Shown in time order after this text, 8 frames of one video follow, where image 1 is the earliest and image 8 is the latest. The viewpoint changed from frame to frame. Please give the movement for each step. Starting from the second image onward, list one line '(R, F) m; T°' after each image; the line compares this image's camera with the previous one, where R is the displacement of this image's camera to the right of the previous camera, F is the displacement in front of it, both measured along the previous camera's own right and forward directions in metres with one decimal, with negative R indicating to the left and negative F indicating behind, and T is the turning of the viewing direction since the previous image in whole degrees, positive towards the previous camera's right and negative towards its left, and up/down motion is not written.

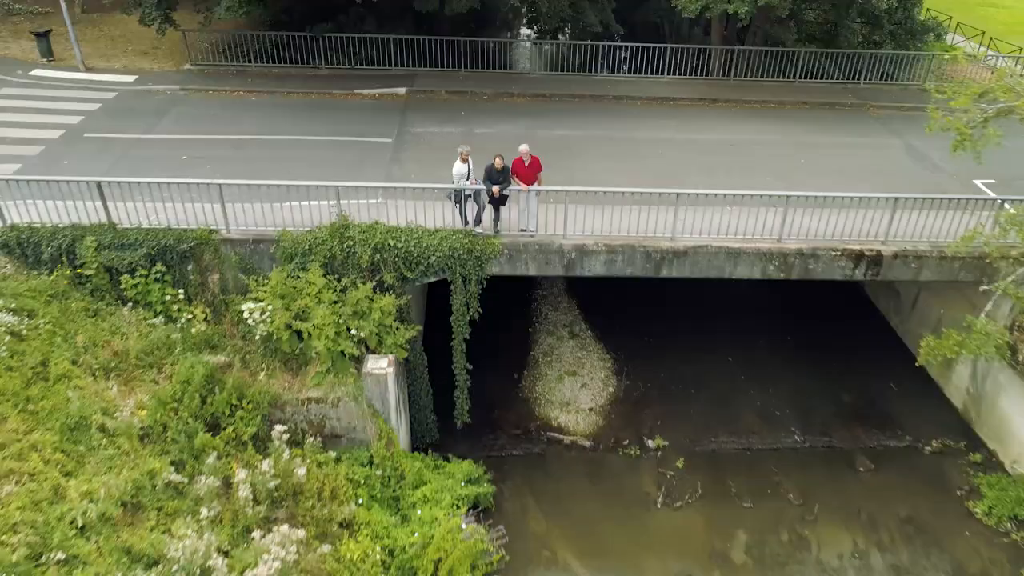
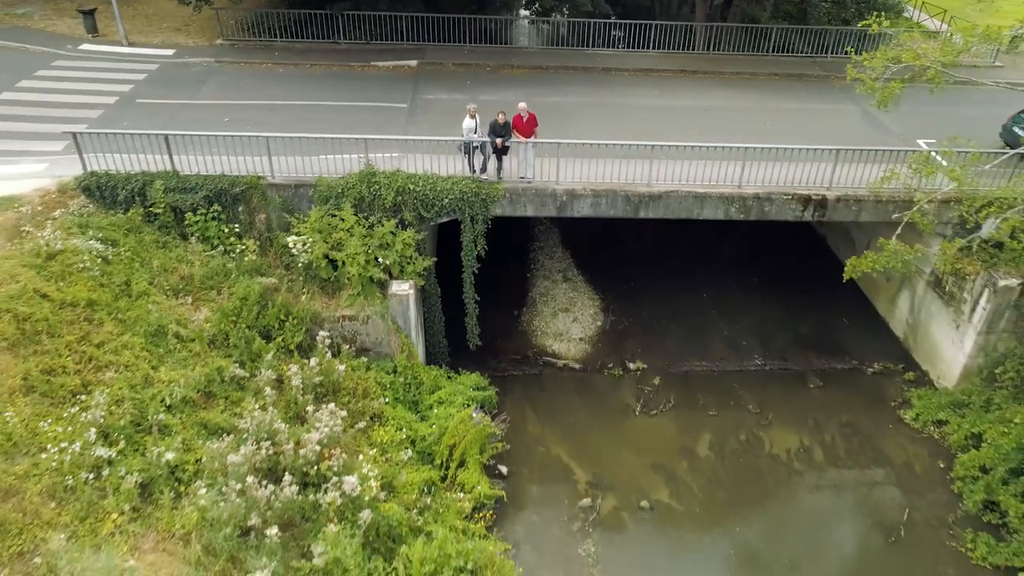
(0.0, -1.7) m; 0°
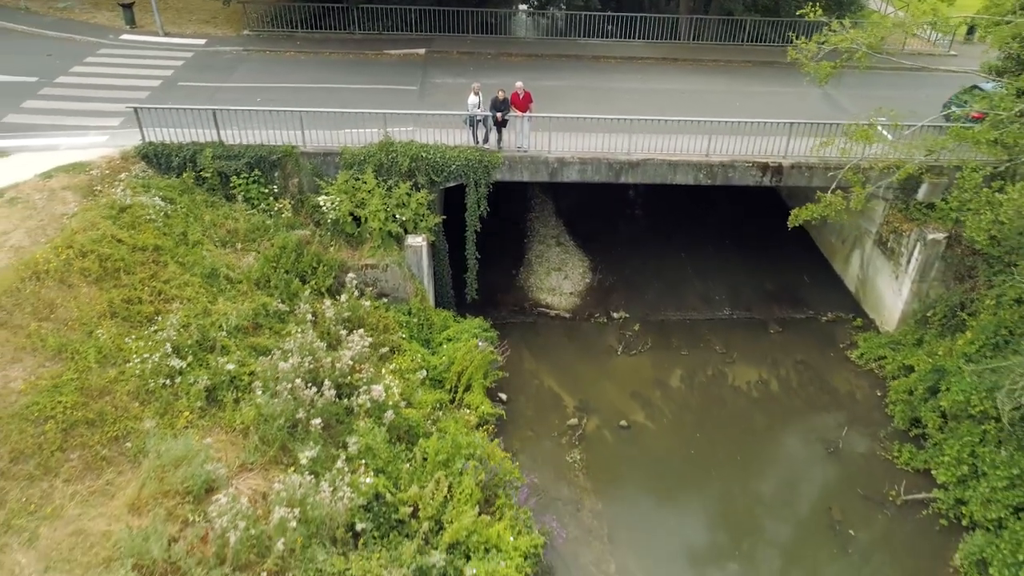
(0.0, -1.8) m; 0°
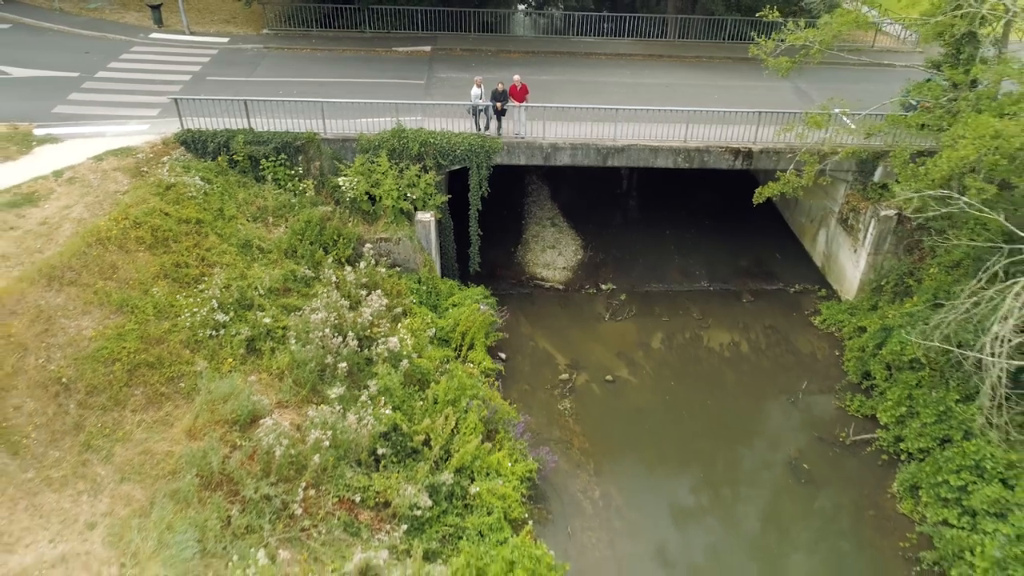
(0.0, -1.5) m; 0°
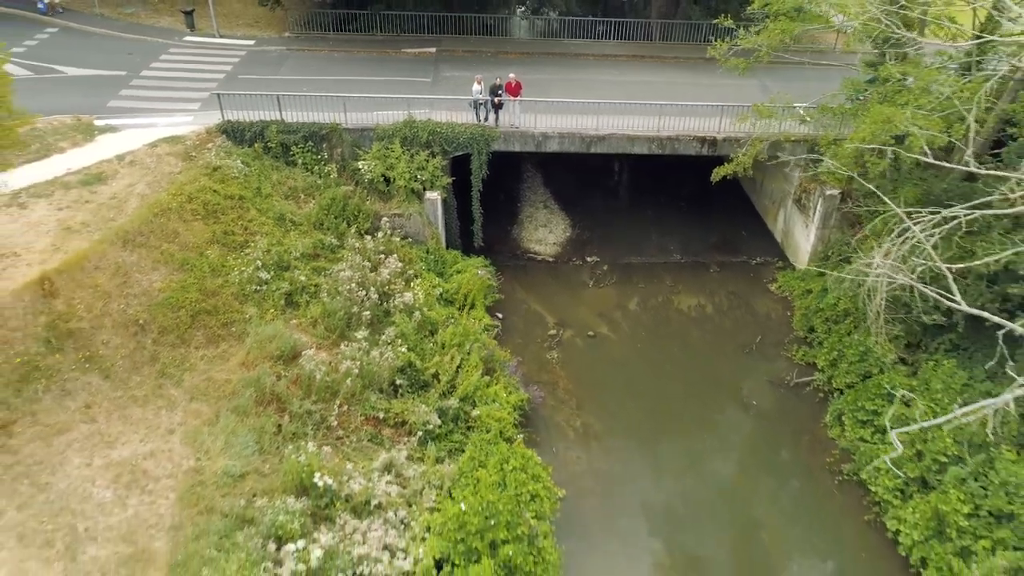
(+0.1, -2.2) m; 0°
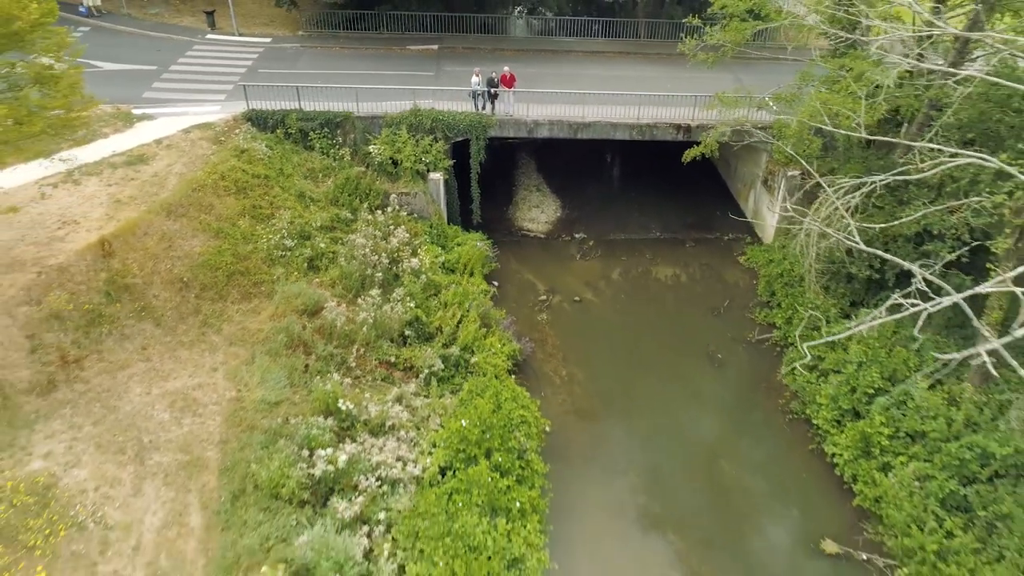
(+0.1, -1.9) m; 0°
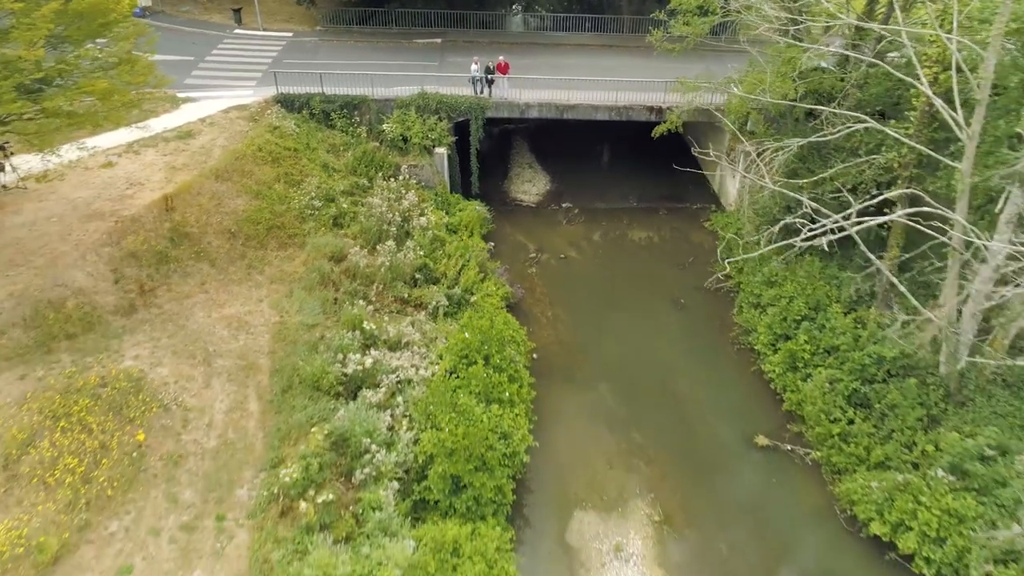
(+0.2, -2.8) m; 0°
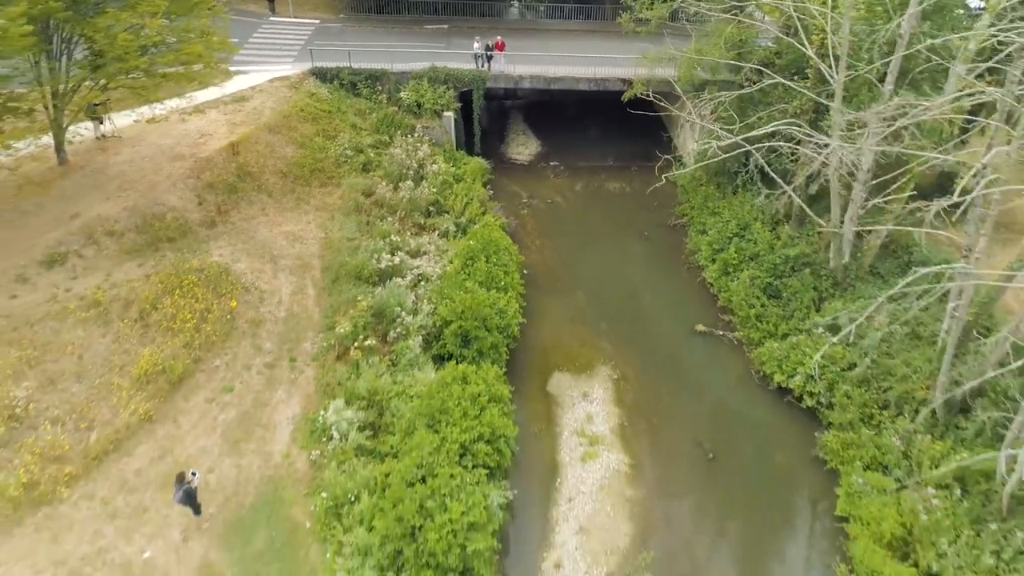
(+0.1, -4.2) m; 0°
